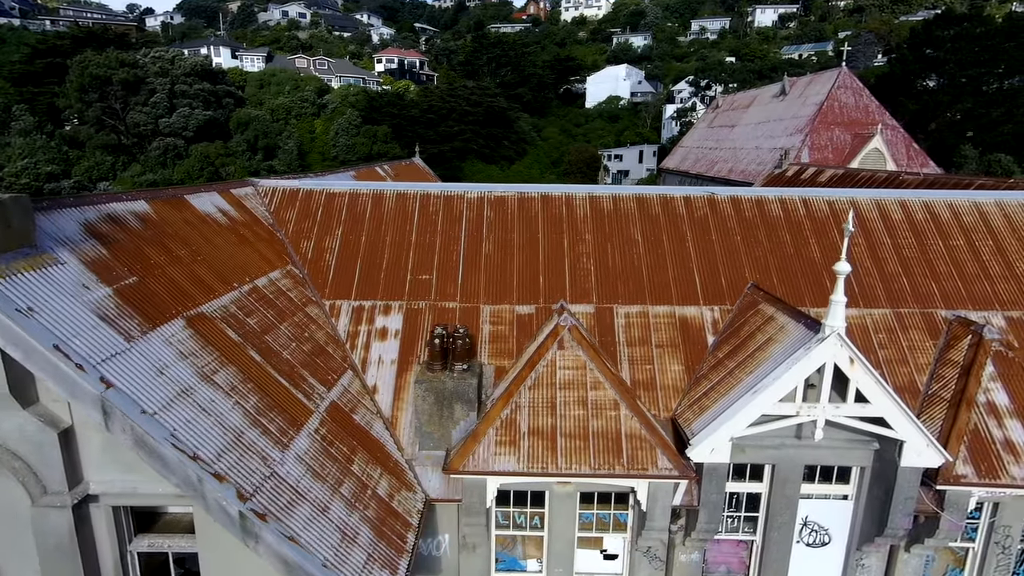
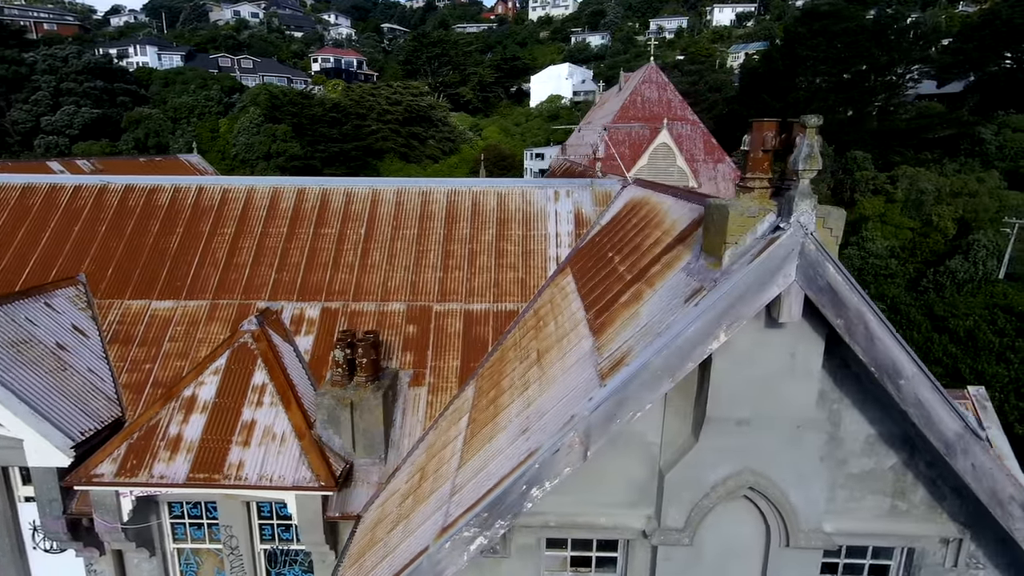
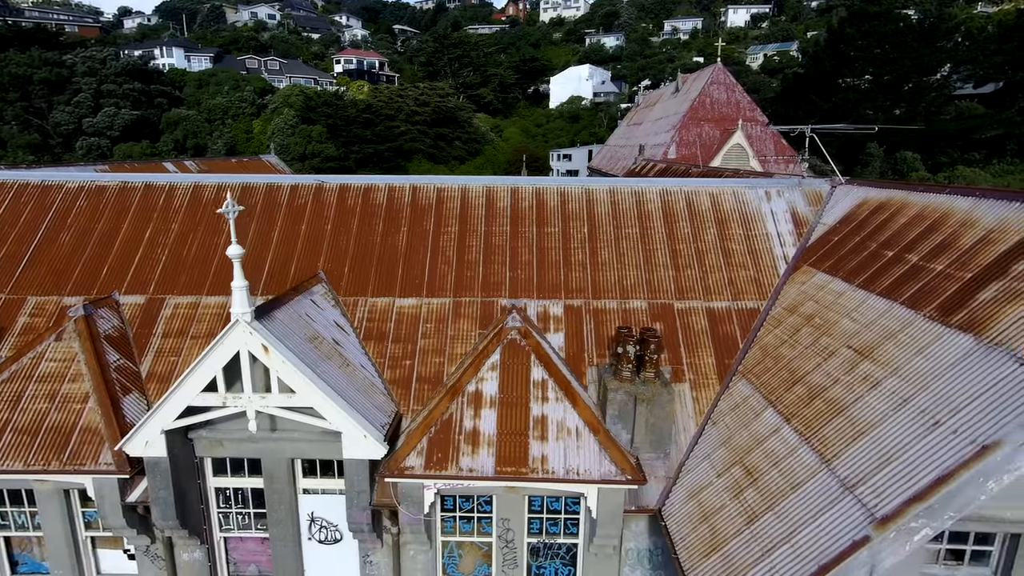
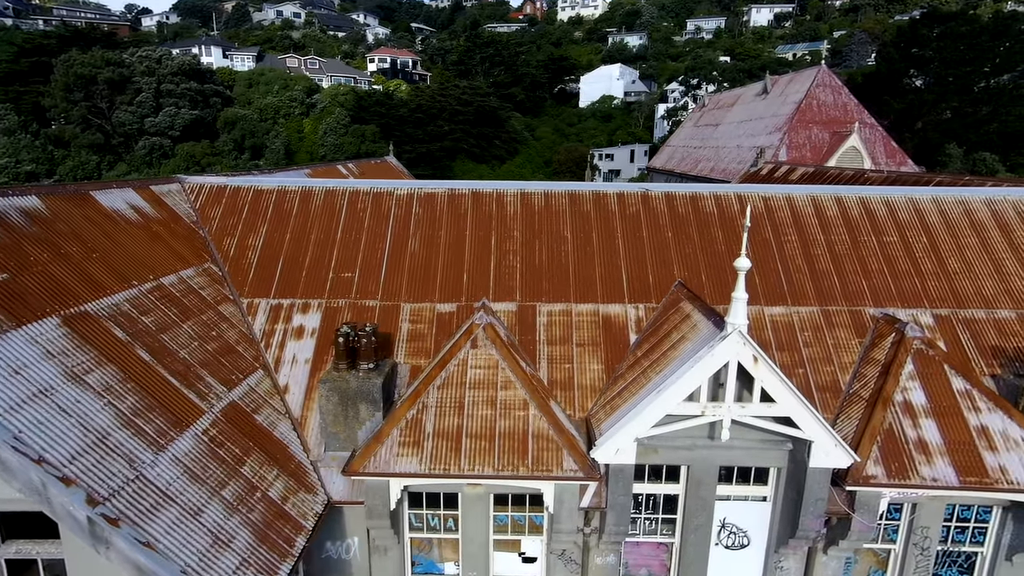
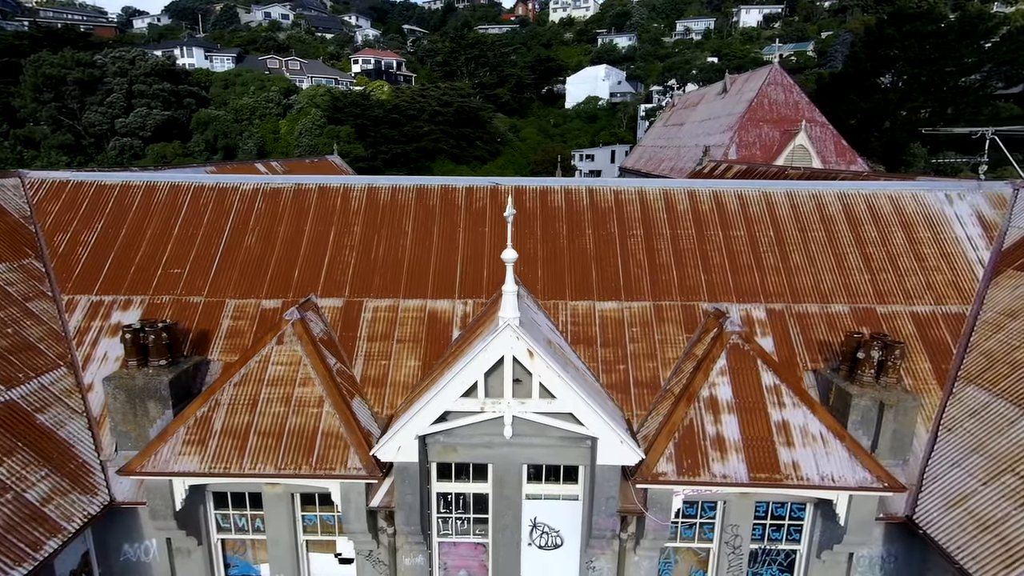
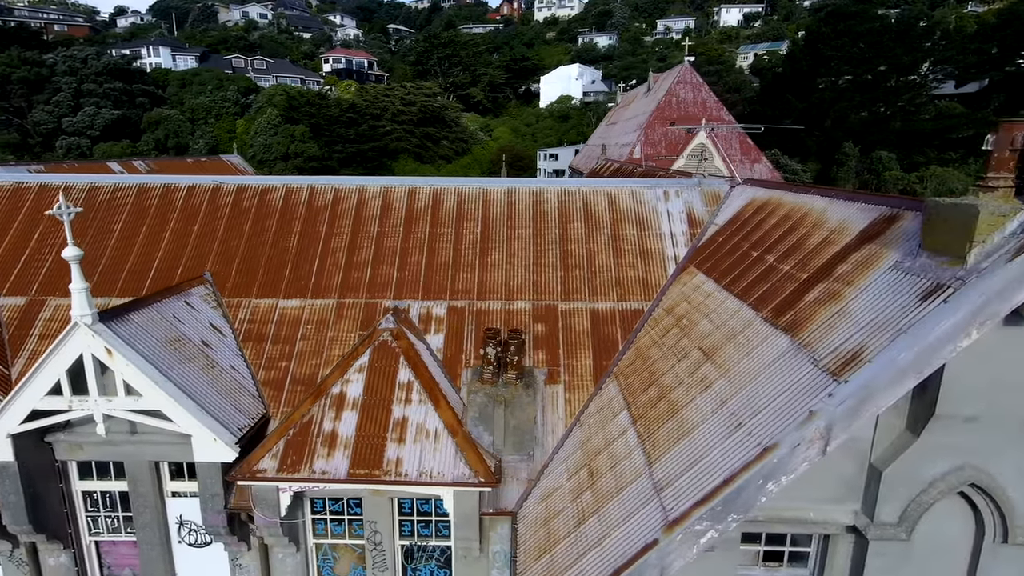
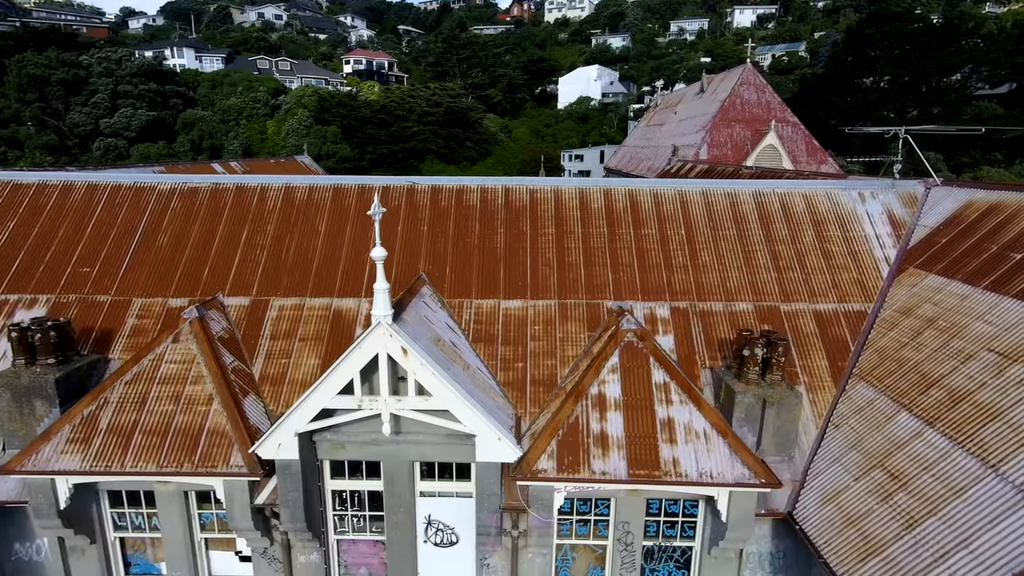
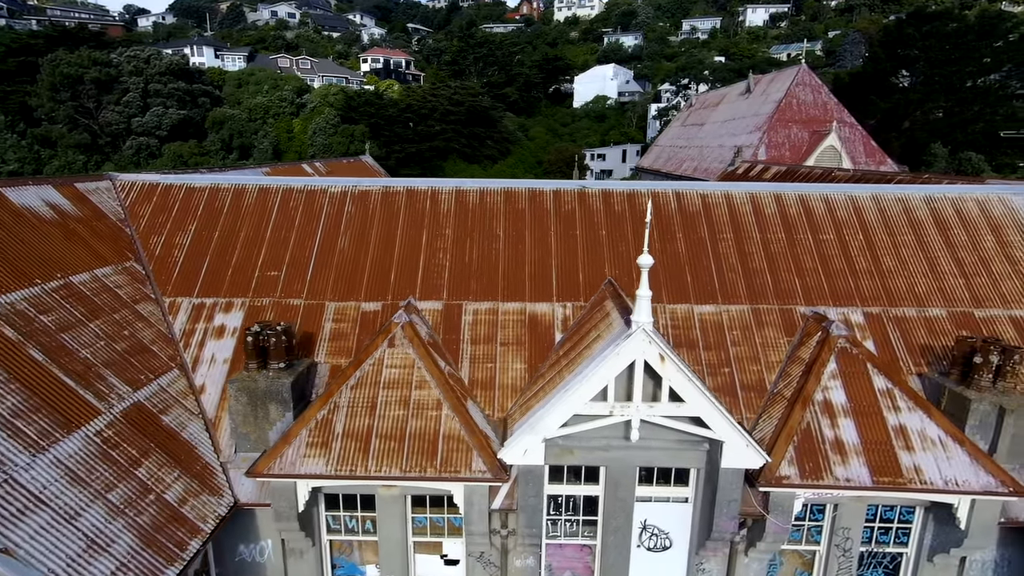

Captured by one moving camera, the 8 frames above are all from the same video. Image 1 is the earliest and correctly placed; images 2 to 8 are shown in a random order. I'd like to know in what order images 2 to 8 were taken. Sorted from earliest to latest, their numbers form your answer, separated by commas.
4, 8, 5, 7, 3, 6, 2
